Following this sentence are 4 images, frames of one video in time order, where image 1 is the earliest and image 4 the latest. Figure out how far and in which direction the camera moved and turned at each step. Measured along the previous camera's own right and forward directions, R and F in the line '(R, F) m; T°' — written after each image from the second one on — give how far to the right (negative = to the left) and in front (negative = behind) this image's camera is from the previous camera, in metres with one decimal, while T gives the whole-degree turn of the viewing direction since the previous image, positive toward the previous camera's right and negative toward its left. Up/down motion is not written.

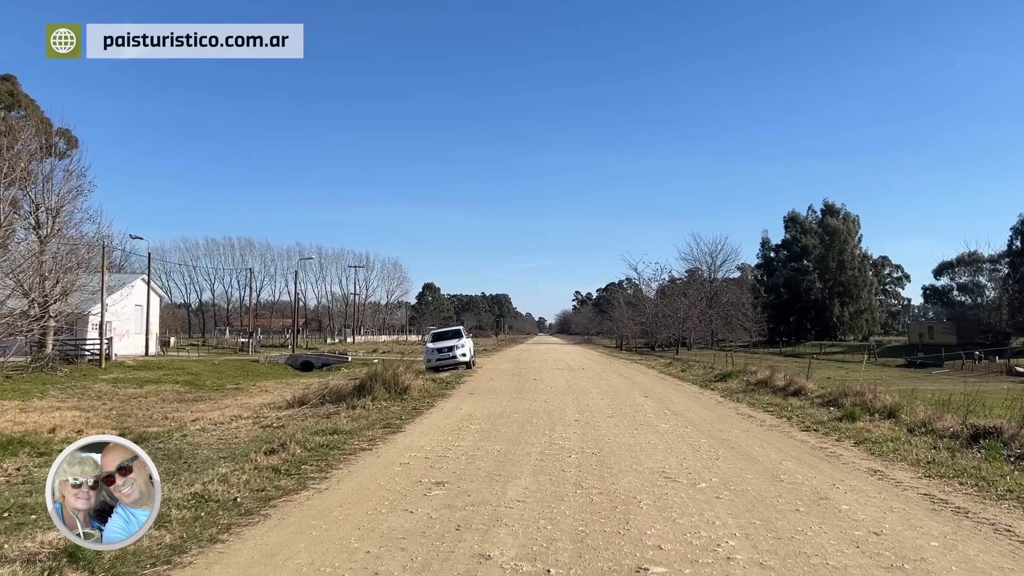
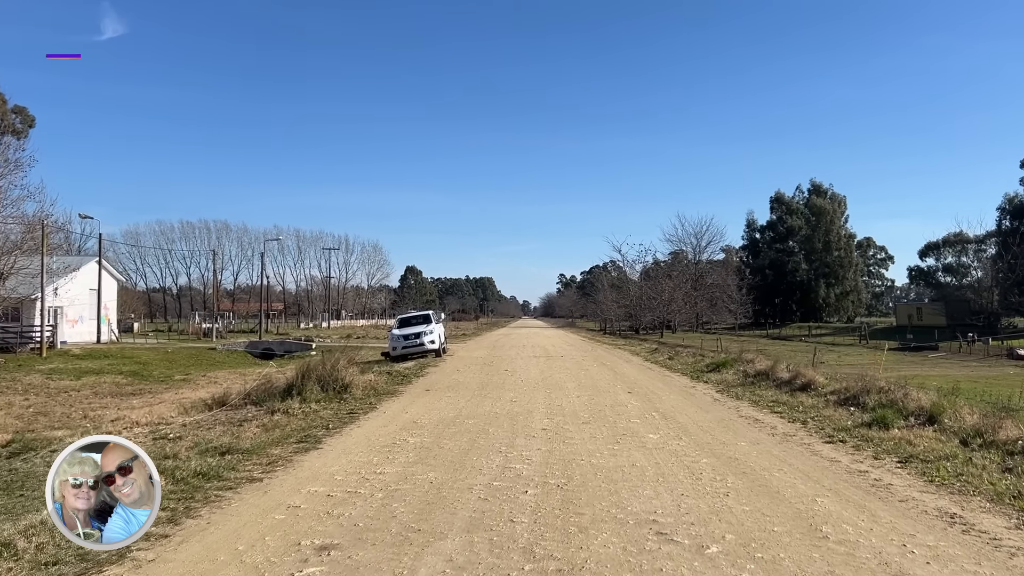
(+0.5, +2.5) m; +1°
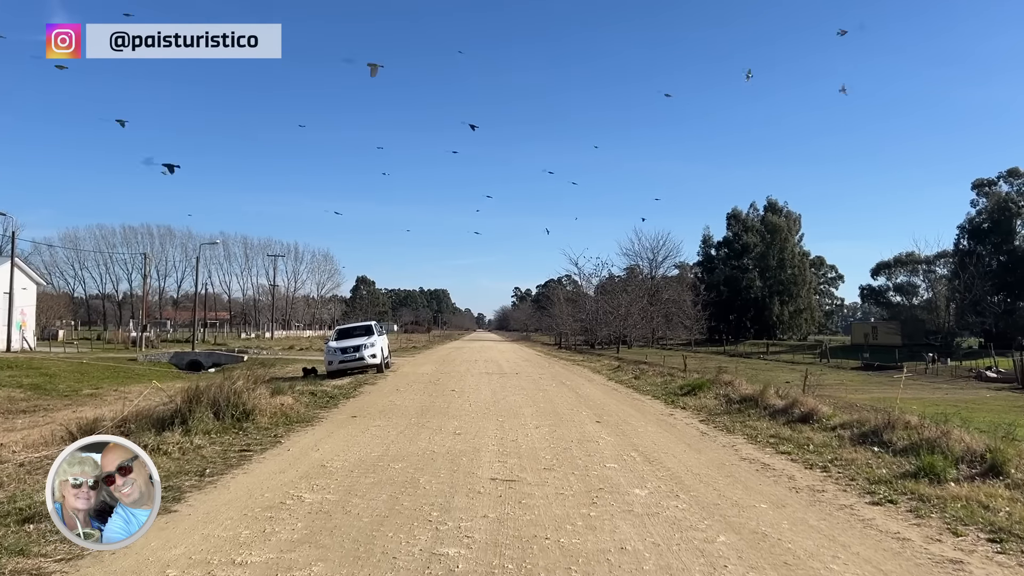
(+0.1, +2.4) m; +4°
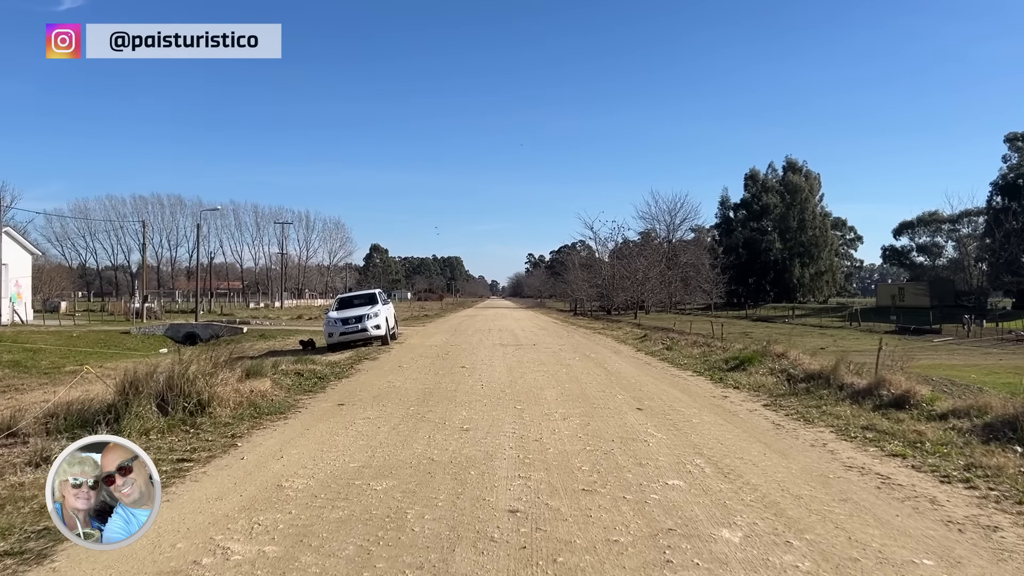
(-0.1, +2.3) m; -1°
